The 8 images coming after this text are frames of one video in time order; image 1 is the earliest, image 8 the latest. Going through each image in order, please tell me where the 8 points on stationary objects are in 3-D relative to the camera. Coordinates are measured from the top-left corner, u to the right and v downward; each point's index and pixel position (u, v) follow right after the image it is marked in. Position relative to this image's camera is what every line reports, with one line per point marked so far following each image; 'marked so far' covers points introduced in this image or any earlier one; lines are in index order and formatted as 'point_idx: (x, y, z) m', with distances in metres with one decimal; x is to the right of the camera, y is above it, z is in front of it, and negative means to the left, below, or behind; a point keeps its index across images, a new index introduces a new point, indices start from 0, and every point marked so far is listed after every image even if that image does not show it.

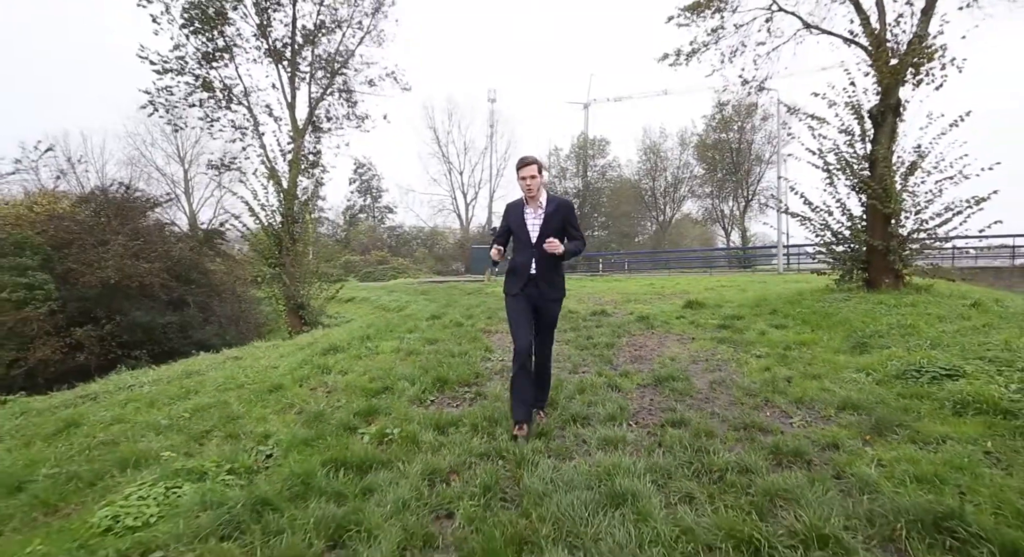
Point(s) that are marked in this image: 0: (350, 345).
0: (-2.6, -1.1, +7.9) m
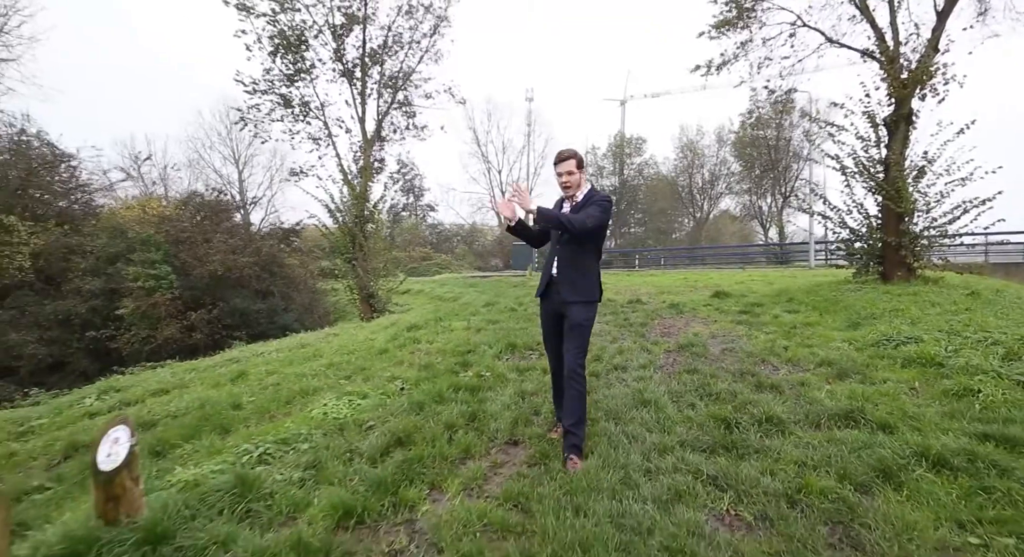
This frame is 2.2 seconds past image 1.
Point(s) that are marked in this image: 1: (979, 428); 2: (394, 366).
0: (-1.6, -0.9, +9.6) m
1: (+3.2, -1.0, +3.3) m
2: (-1.5, -1.1, +6.2) m
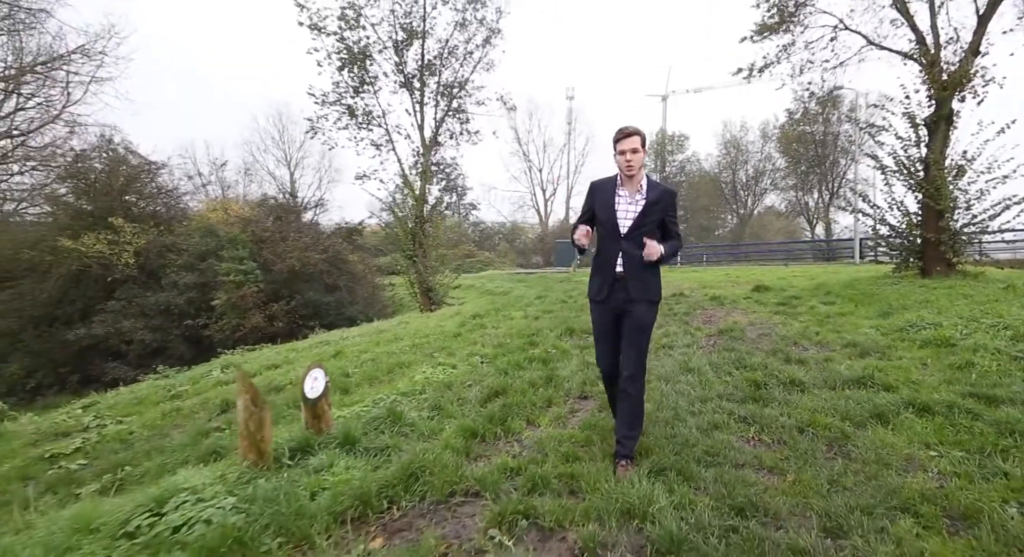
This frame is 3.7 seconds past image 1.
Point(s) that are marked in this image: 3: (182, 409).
0: (-0.5, -0.8, +10.7) m
1: (+3.8, -0.9, +4.1) m
2: (-0.6, -1.0, +7.4) m
3: (-4.5, -1.8, +6.8) m
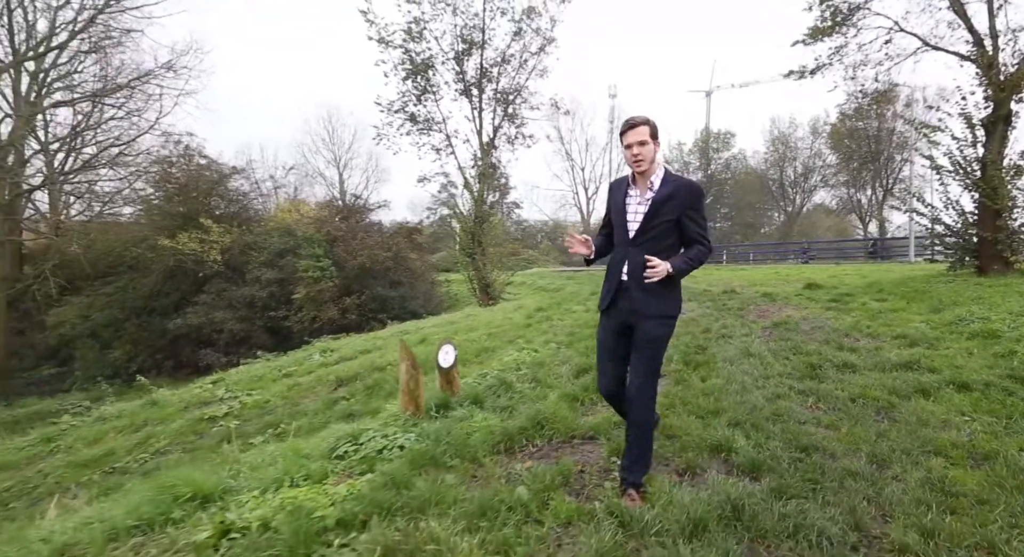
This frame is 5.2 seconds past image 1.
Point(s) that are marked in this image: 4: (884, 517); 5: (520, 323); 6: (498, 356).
0: (+0.9, -0.7, +11.6) m
1: (+4.7, -0.9, +4.7) m
2: (+0.5, -0.9, +8.3) m
3: (-3.4, -1.7, +7.9) m
4: (+1.9, -1.2, +2.5) m
5: (+0.2, -0.9, +9.7) m
6: (-0.2, -1.1, +7.0) m
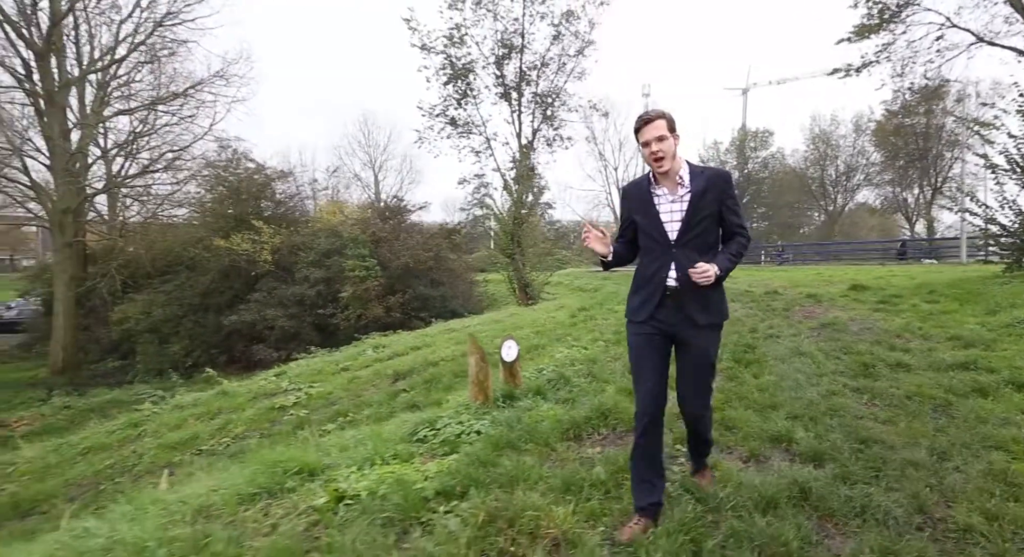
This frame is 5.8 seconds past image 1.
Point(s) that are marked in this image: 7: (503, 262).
0: (+1.9, -0.7, +11.8) m
1: (+5.3, -0.9, +4.7) m
2: (+1.3, -0.9, +8.5) m
3: (-2.6, -1.7, +8.4) m
4: (+2.4, -1.2, +2.7) m
5: (+1.1, -0.9, +10.0) m
6: (+0.5, -1.1, +7.3) m
7: (-0.4, +0.6, +18.4) m
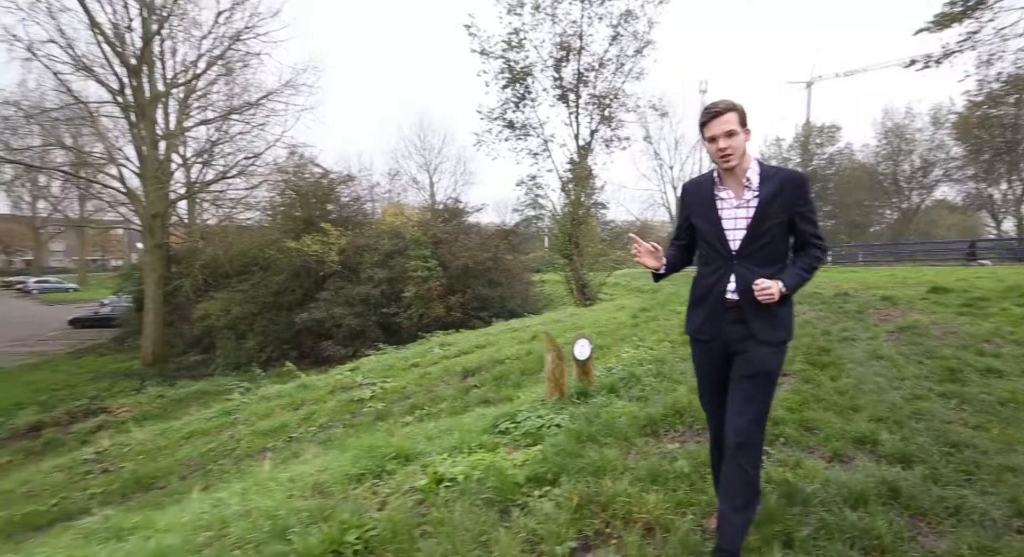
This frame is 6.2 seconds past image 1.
0: (+3.3, -0.7, +11.7) m
1: (+6.0, -0.9, +4.4) m
2: (+2.4, -1.0, +8.6) m
3: (-1.5, -1.7, +8.9) m
4: (+2.9, -1.2, +2.7) m
5: (+2.3, -0.9, +10.1) m
6: (+1.5, -1.1, +7.4) m
7: (+1.7, +0.6, +18.6) m
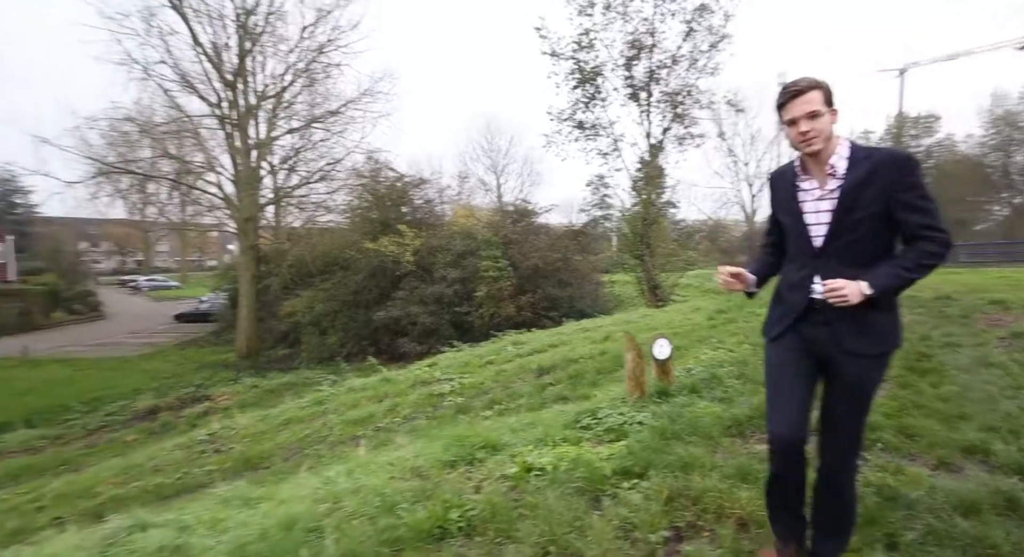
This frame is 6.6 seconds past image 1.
0: (+5.0, -0.7, +11.4) m
1: (+6.7, -0.9, +3.7) m
2: (+3.7, -1.0, +8.3) m
3: (-0.1, -1.7, +9.1) m
4: (+3.4, -1.2, +2.4) m
5: (+3.8, -0.9, +9.8) m
6: (+2.7, -1.1, +7.3) m
7: (+4.3, +0.6, +18.4) m
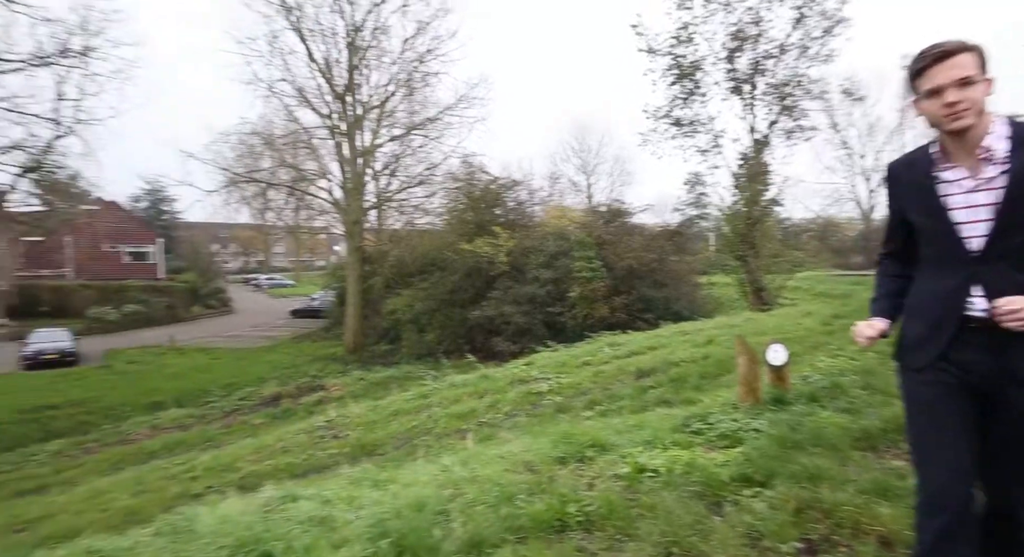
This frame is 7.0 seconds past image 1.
0: (+7.1, -0.8, +10.4) m
1: (+7.5, -1.0, +2.6) m
2: (+5.3, -1.0, +7.7) m
3: (+1.7, -1.7, +9.1) m
4: (+4.0, -1.3, +1.9) m
5: (+5.7, -0.9, +9.1) m
6: (+4.1, -1.1, +6.8) m
7: (+7.7, +0.5, +17.4) m
